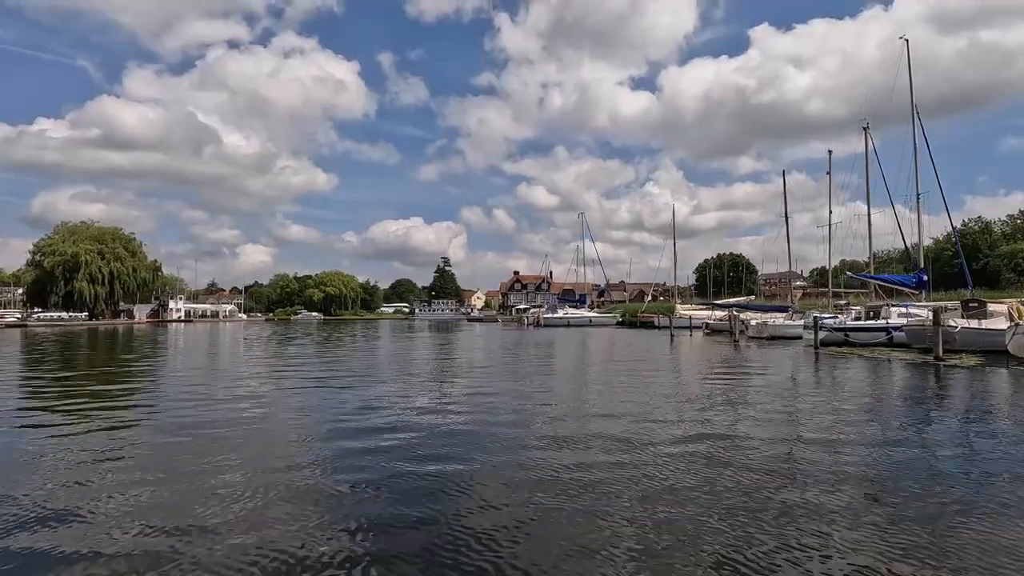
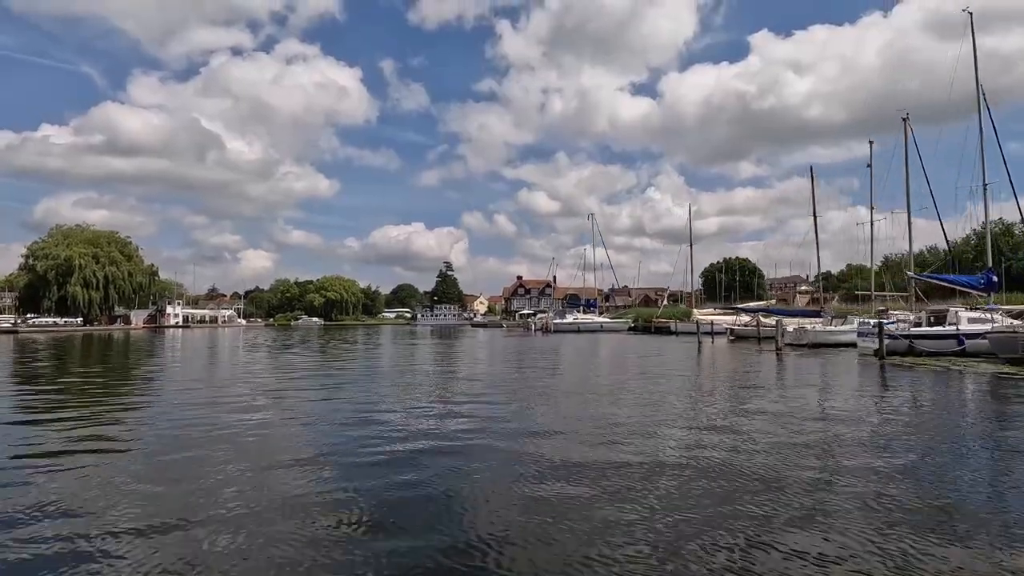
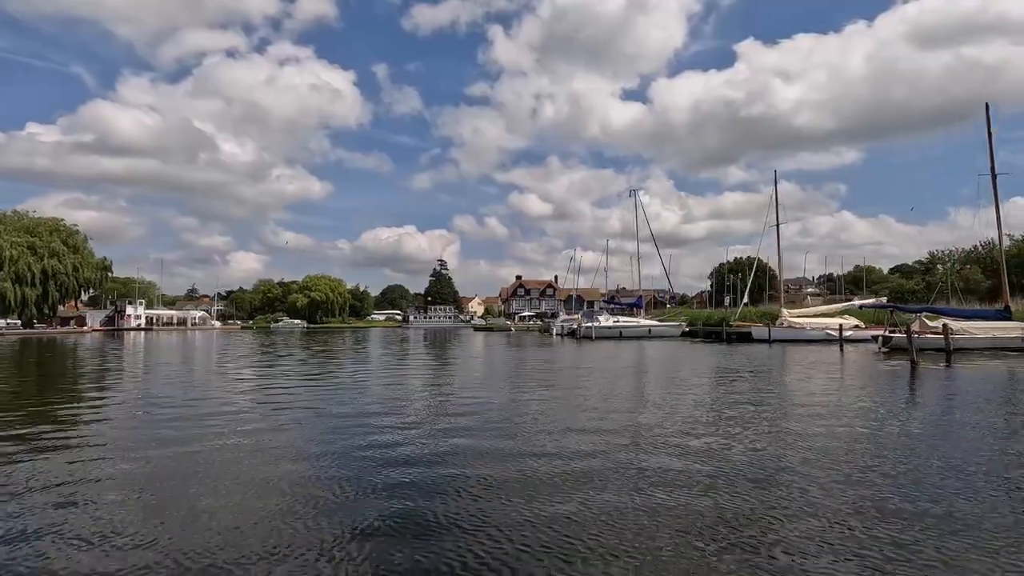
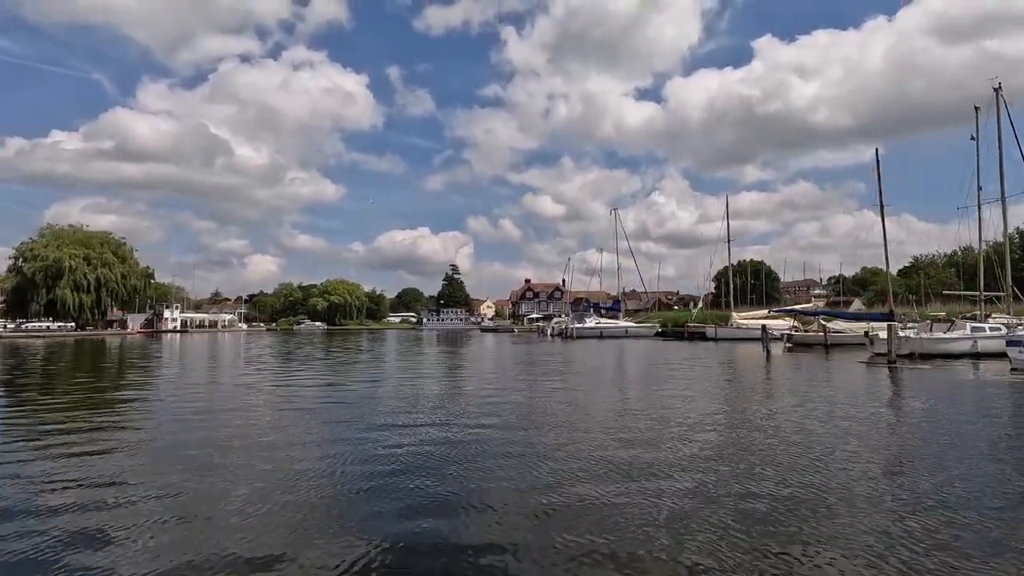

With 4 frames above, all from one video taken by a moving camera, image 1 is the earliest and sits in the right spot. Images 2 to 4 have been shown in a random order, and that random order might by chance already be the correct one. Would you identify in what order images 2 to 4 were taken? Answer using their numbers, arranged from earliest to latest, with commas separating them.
2, 4, 3
